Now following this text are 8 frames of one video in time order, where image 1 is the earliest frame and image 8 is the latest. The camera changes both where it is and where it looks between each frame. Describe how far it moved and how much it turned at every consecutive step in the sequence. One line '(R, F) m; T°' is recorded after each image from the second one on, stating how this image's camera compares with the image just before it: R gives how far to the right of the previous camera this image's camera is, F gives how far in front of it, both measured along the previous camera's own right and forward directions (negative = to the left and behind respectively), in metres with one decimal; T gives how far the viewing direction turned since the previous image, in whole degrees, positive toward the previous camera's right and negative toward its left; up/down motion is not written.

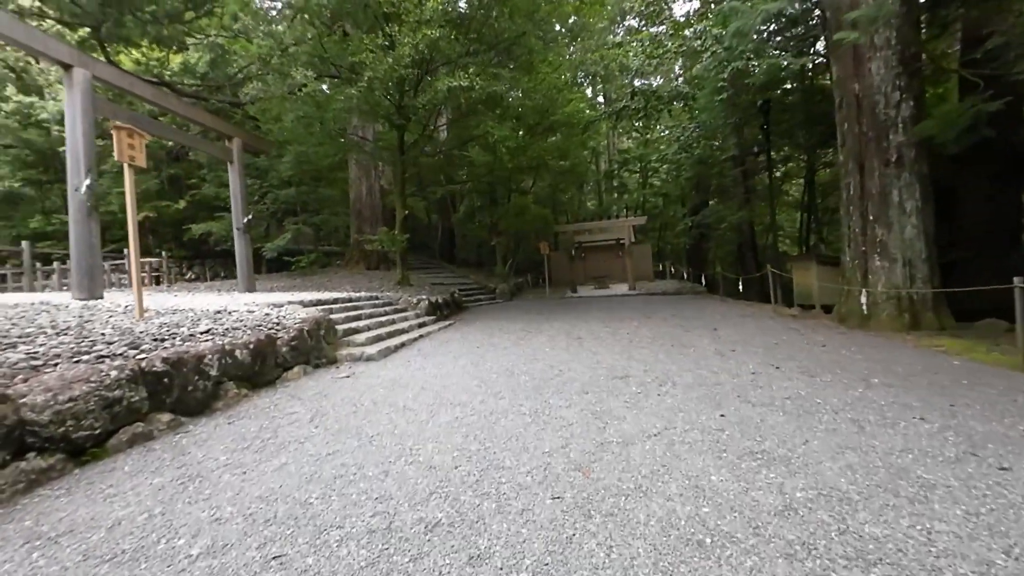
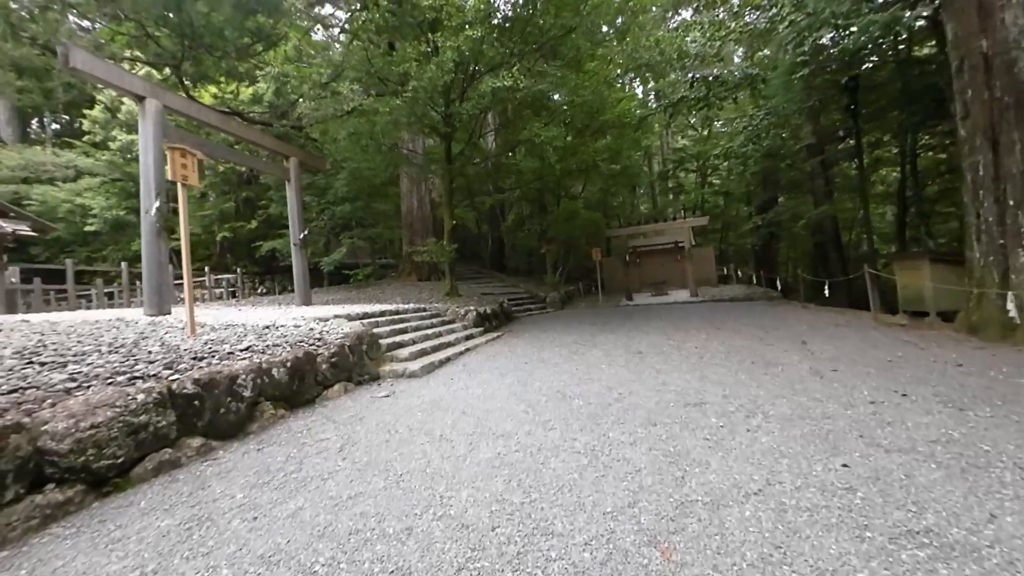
(0.0, +0.3) m; -7°
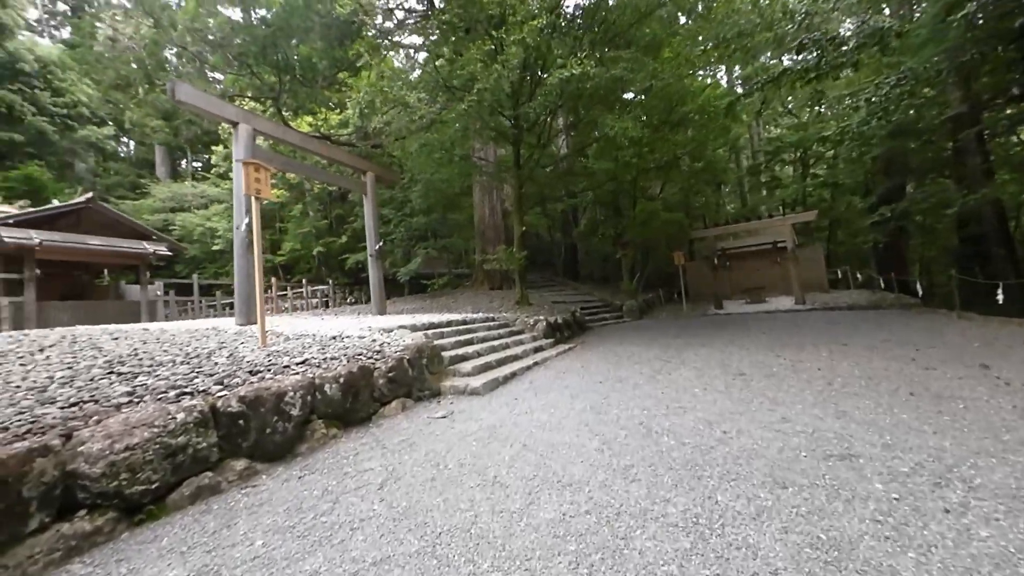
(0.0, +0.4) m; -11°
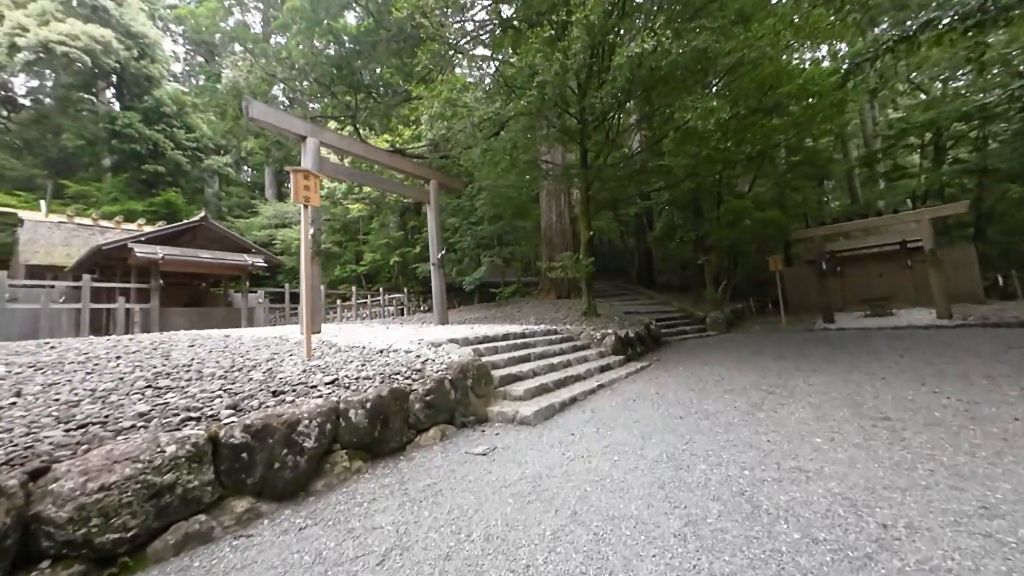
(+0.1, +0.5) m; -10°
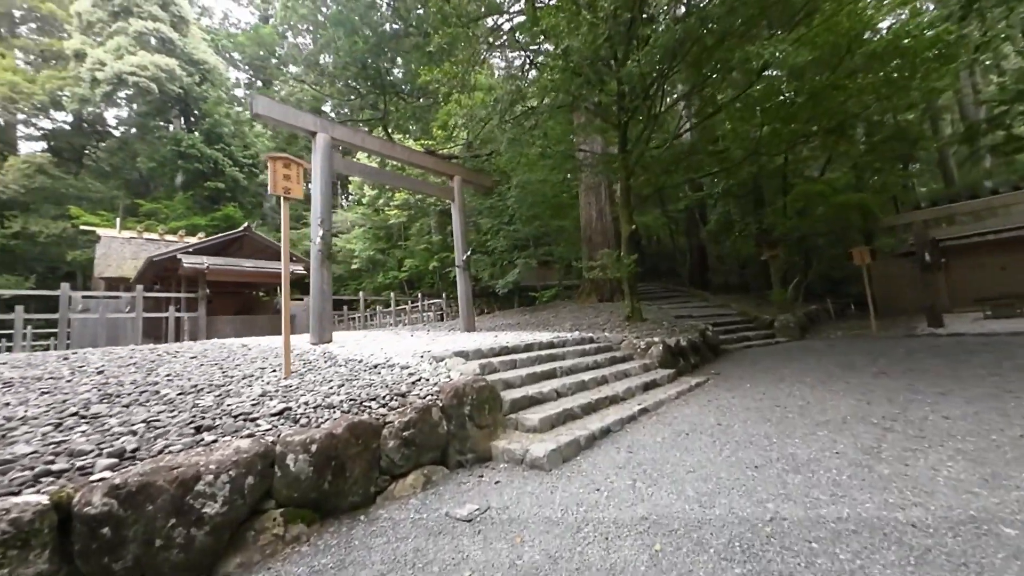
(+0.2, +0.6) m; -7°
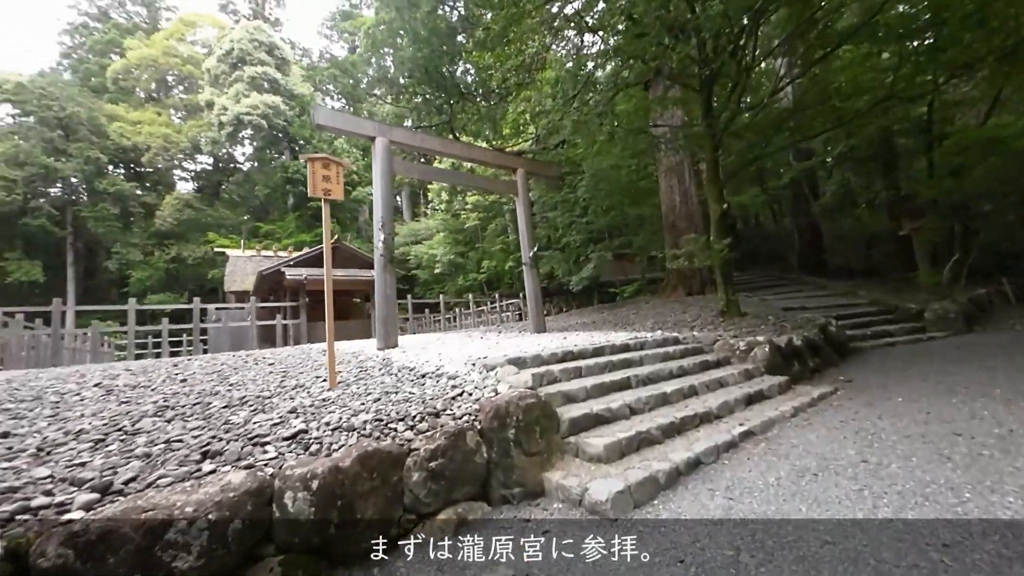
(+0.2, +0.4) m; -12°
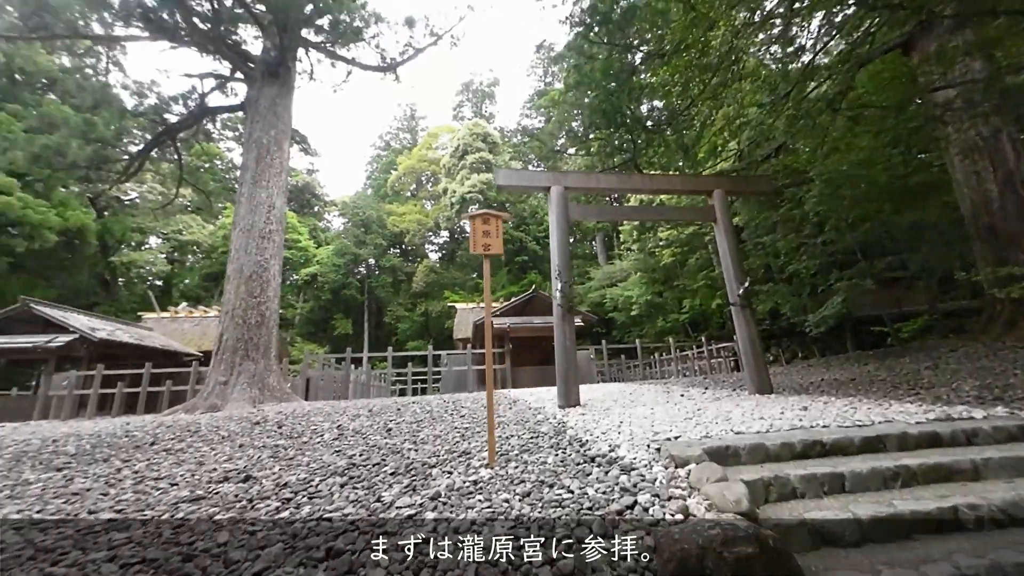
(+0.1, +0.5) m; -28°
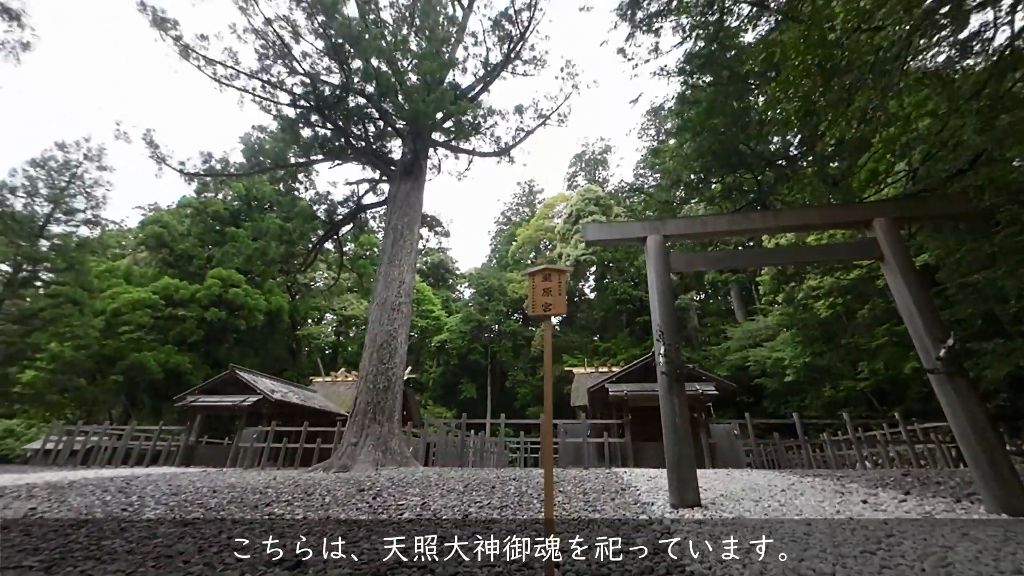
(+0.3, +0.4) m; -18°
